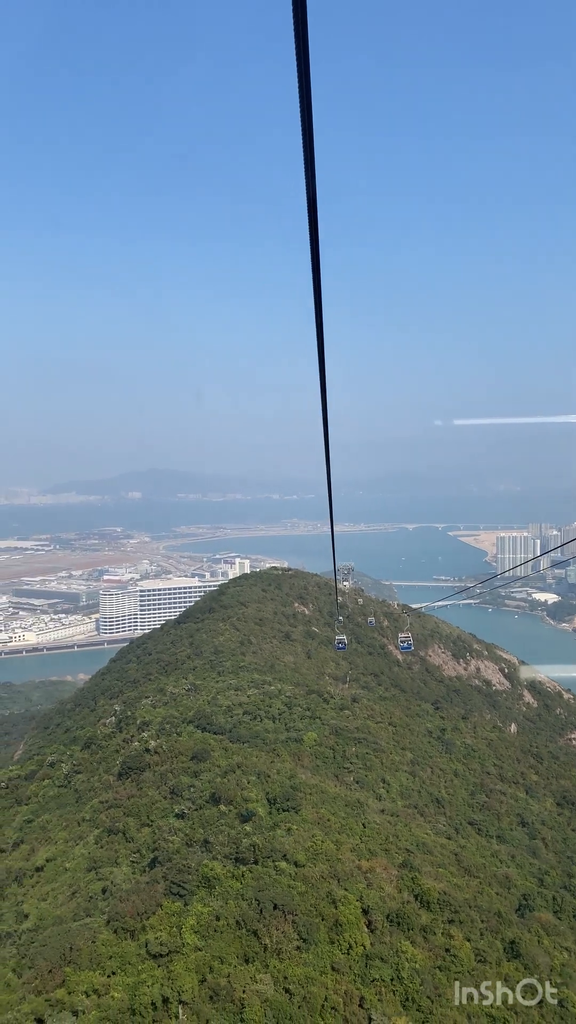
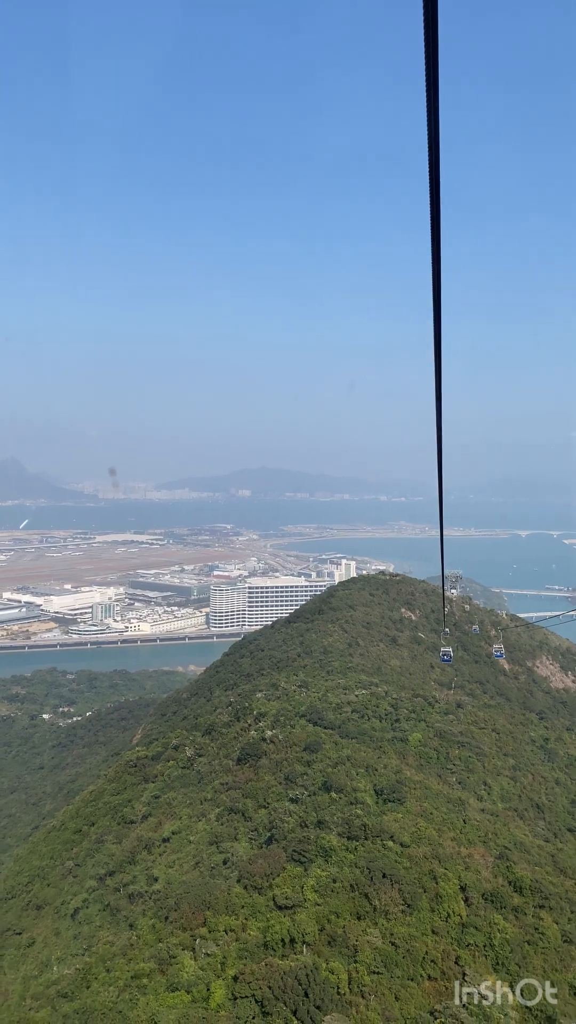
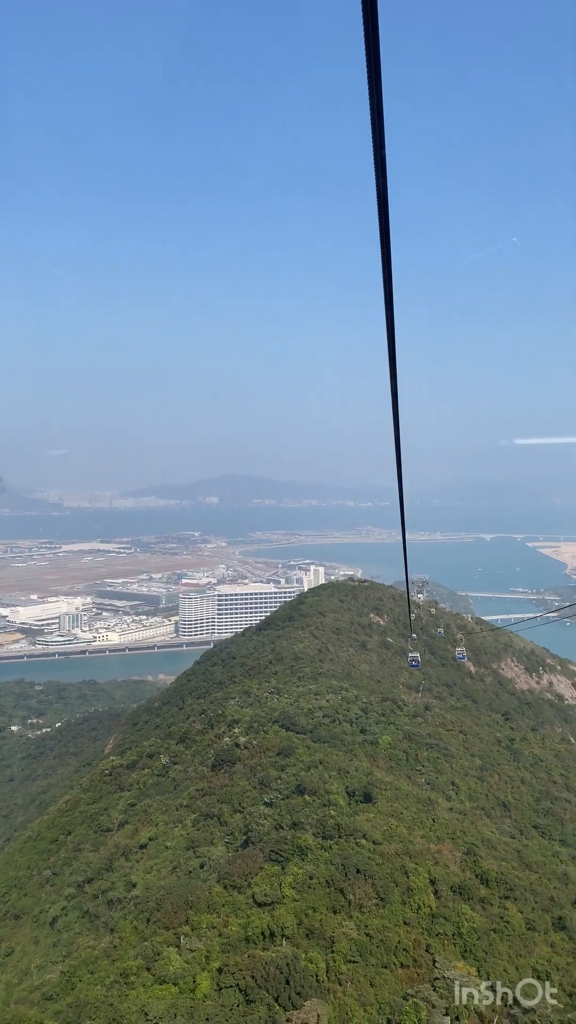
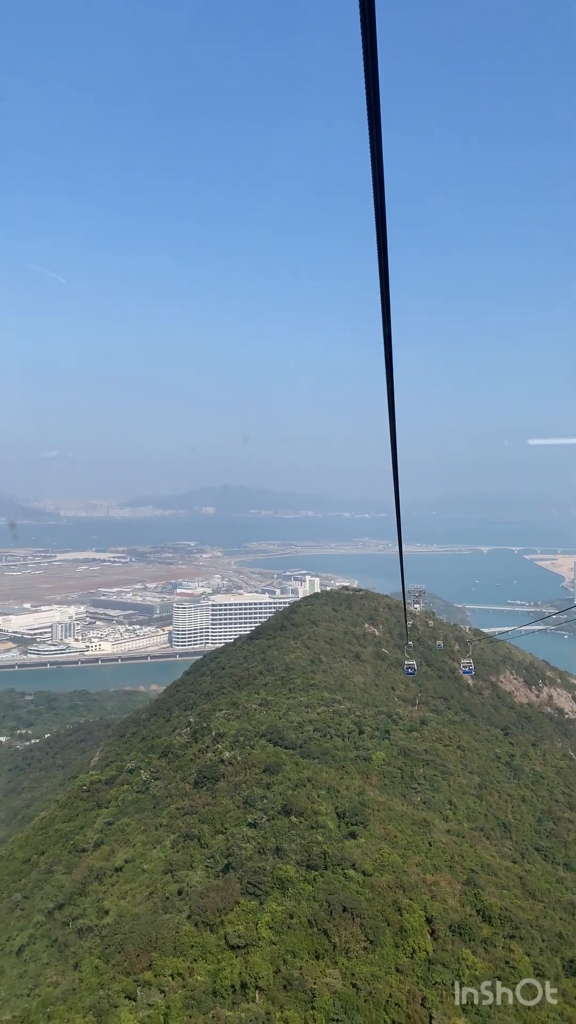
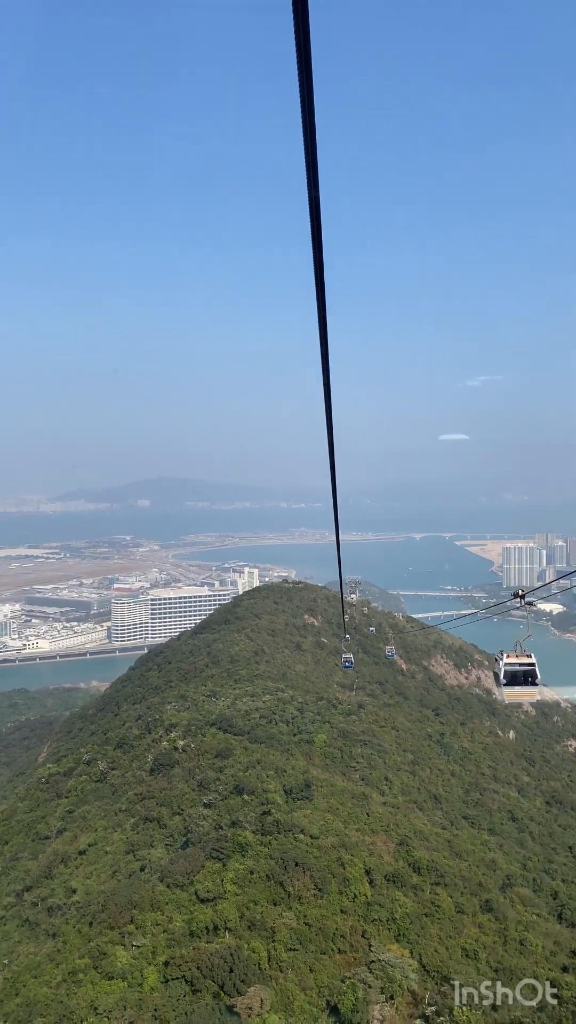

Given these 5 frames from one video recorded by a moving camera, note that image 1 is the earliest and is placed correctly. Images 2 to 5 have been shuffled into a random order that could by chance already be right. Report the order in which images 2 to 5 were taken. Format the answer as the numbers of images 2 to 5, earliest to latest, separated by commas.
4, 2, 3, 5
